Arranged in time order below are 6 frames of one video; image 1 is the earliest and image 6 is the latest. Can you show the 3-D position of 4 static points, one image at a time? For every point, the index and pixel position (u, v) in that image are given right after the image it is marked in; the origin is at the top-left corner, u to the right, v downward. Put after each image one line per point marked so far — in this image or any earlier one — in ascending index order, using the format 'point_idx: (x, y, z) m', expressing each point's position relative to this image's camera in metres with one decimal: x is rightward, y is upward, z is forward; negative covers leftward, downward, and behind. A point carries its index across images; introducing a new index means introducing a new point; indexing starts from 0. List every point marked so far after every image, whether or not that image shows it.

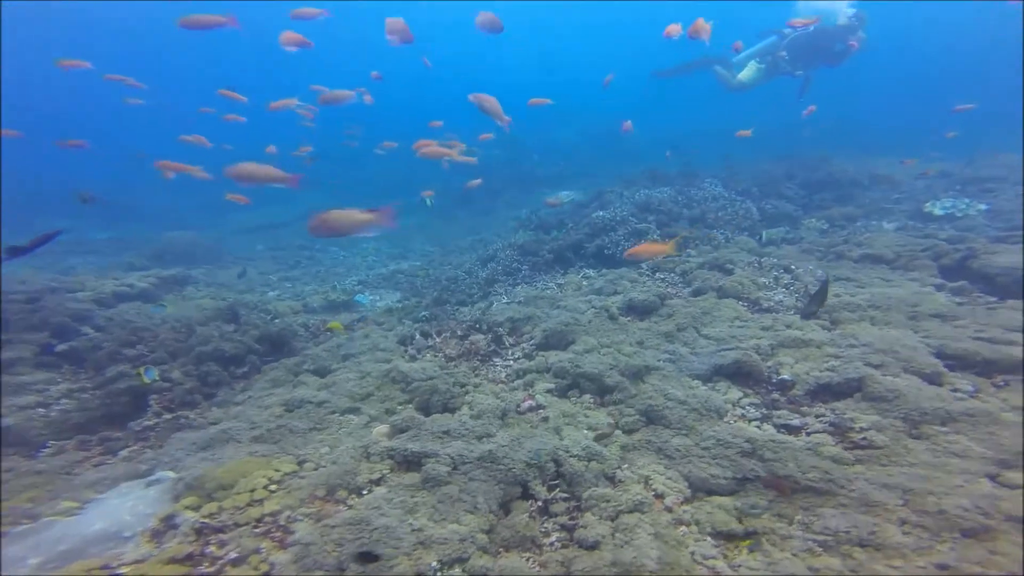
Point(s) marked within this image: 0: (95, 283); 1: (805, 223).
0: (-9.2, +0.1, +8.6) m
1: (+7.4, +1.7, +10.0) m
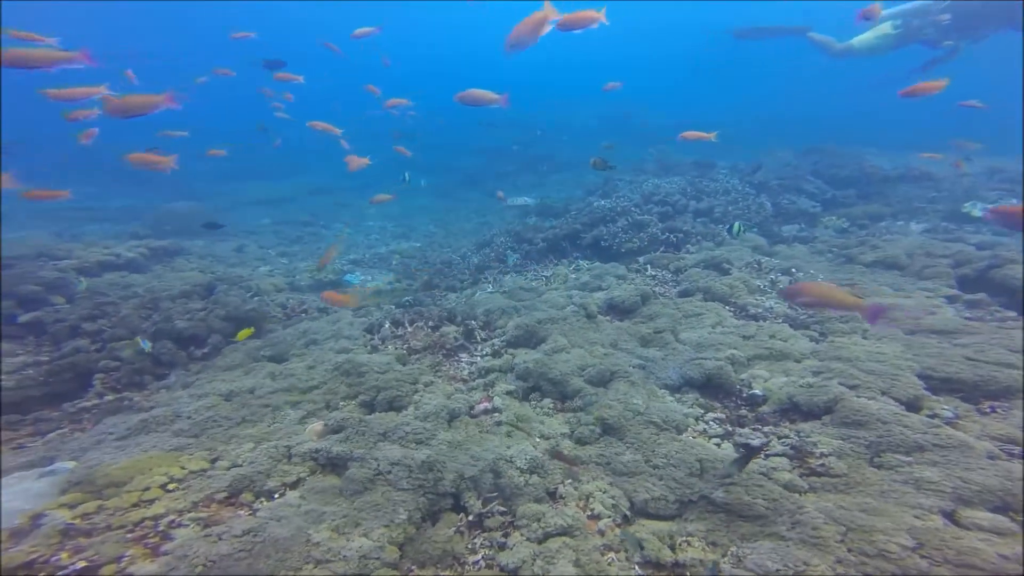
0: (-9.4, +0.8, +8.8) m
1: (+7.3, +1.6, +9.3) m
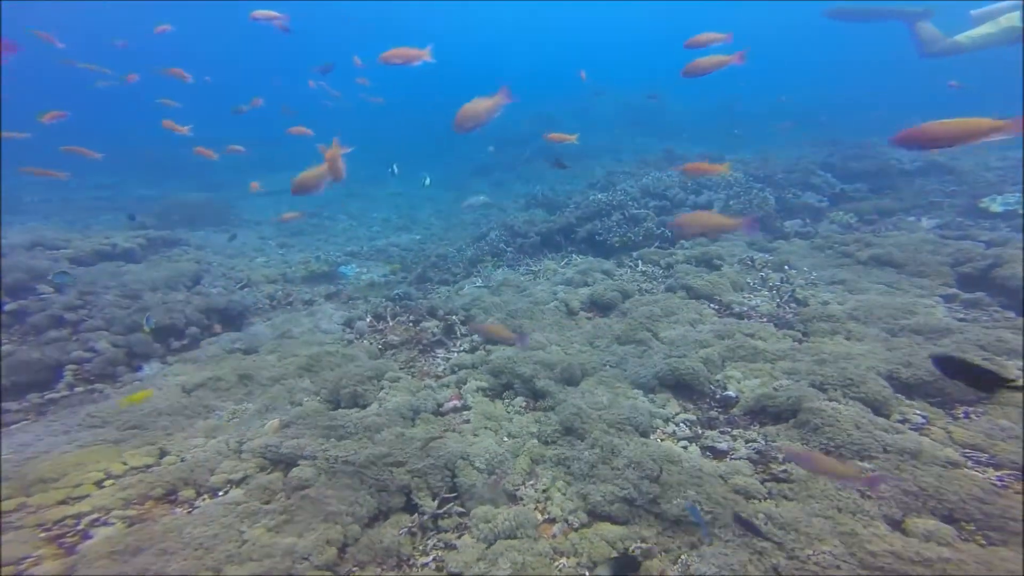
0: (-9.6, +1.1, +8.9) m
1: (+7.1, +1.6, +8.9) m
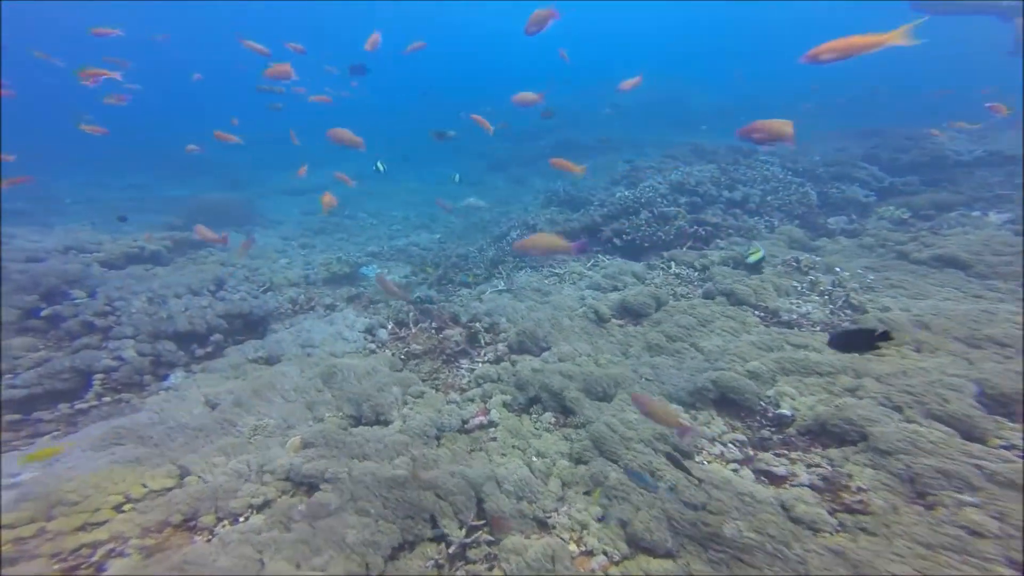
0: (-9.1, +1.0, +9.1) m
1: (+7.6, +1.6, +8.2) m
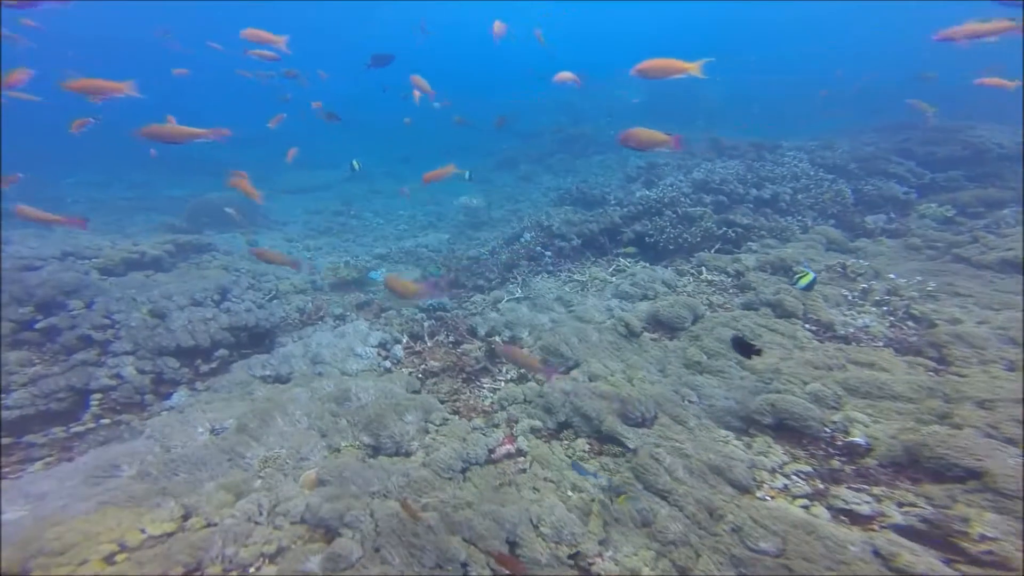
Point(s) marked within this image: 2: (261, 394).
0: (-8.8, +0.9, +8.7) m
1: (+7.9, +1.5, +7.7) m
2: (-3.0, -1.3, +4.8) m
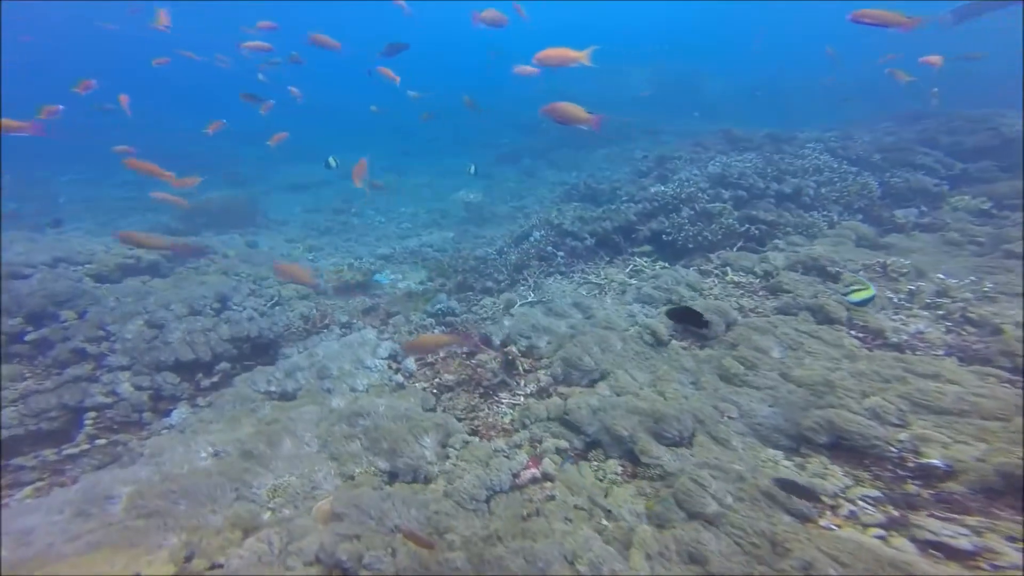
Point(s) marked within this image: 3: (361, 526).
0: (-8.5, +0.7, +8.4) m
1: (+8.1, +1.5, +7.4) m
2: (-2.8, -1.4, +4.4) m
3: (-1.2, -1.8, +3.0) m
